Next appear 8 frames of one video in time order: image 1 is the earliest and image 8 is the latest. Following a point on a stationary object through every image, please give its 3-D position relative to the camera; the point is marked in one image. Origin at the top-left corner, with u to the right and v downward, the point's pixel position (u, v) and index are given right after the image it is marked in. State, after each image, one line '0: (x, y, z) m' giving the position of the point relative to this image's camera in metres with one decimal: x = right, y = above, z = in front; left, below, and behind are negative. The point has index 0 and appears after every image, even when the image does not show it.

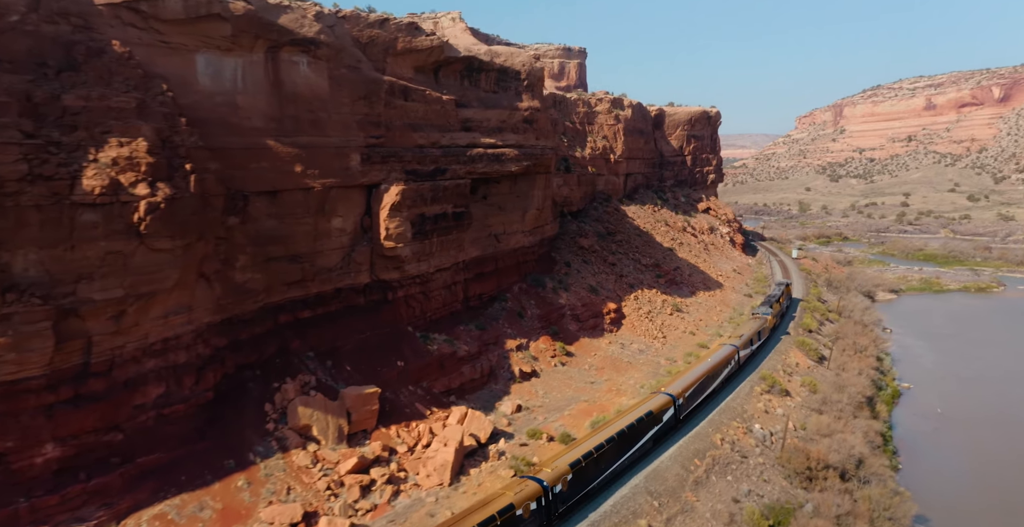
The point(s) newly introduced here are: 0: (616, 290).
0: (+3.3, -0.8, +19.3) m
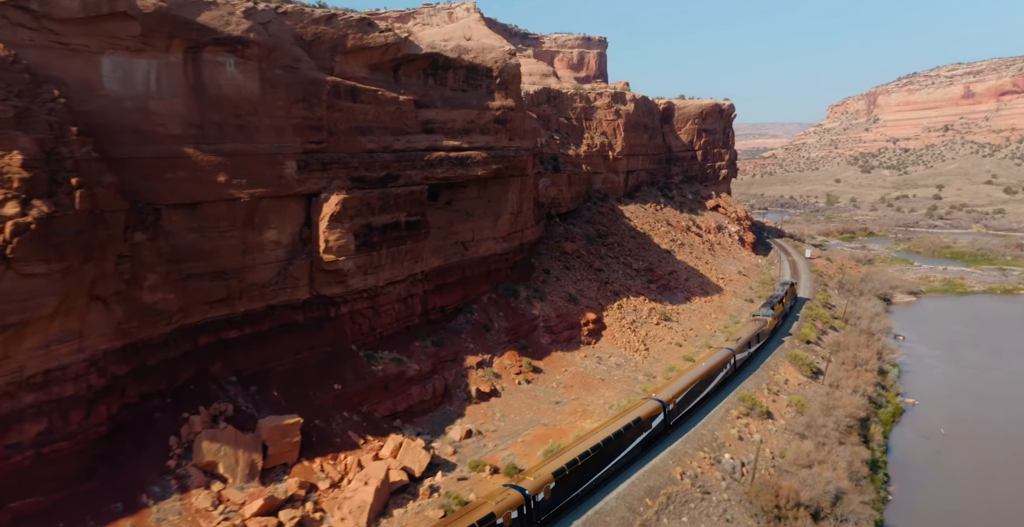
0: (+2.6, -1.0, +18.4) m
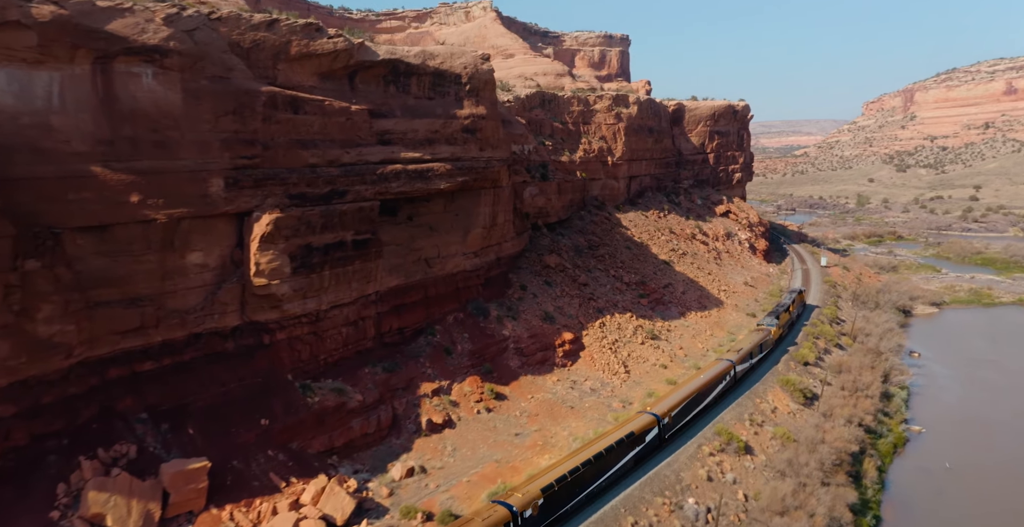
0: (+1.9, -1.5, +17.4) m
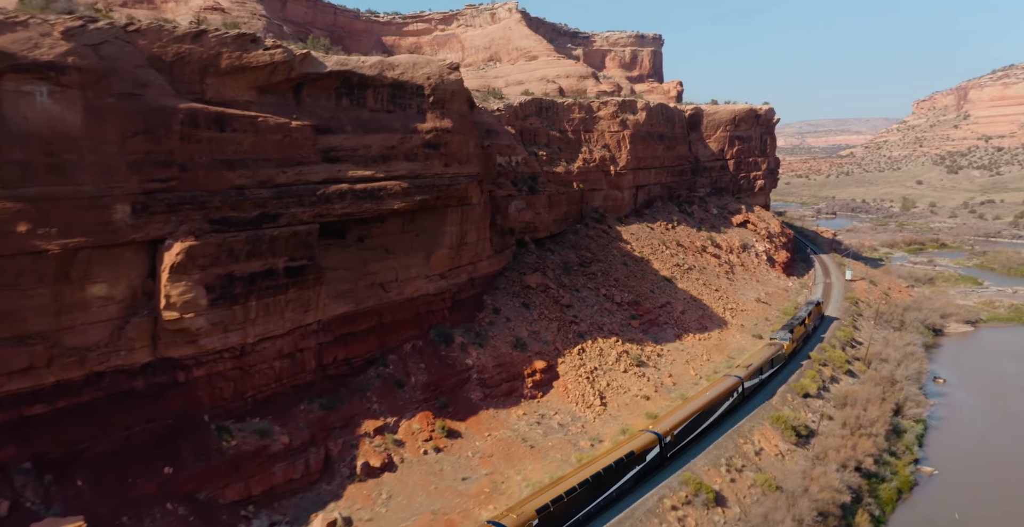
0: (+1.2, -2.1, +16.2) m
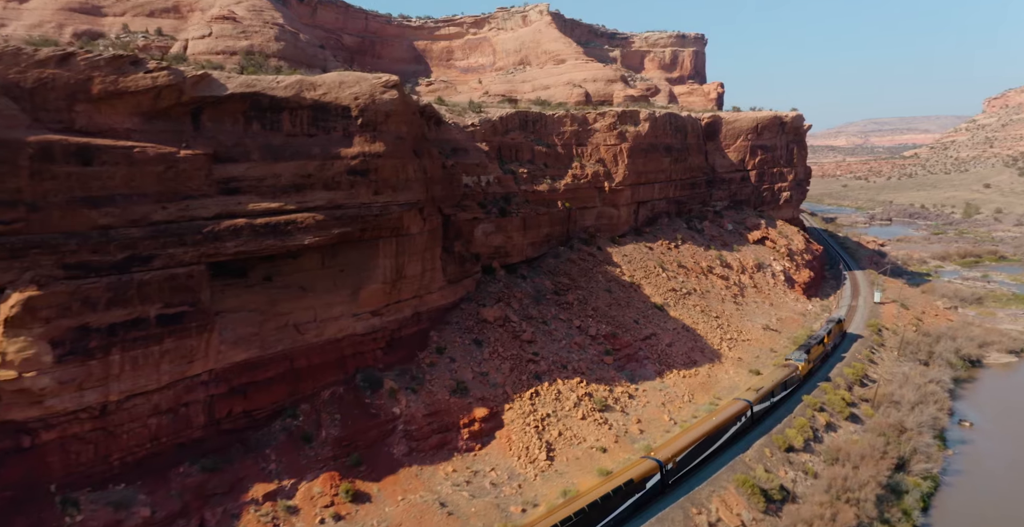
0: (-0.2, -3.0, +14.7) m
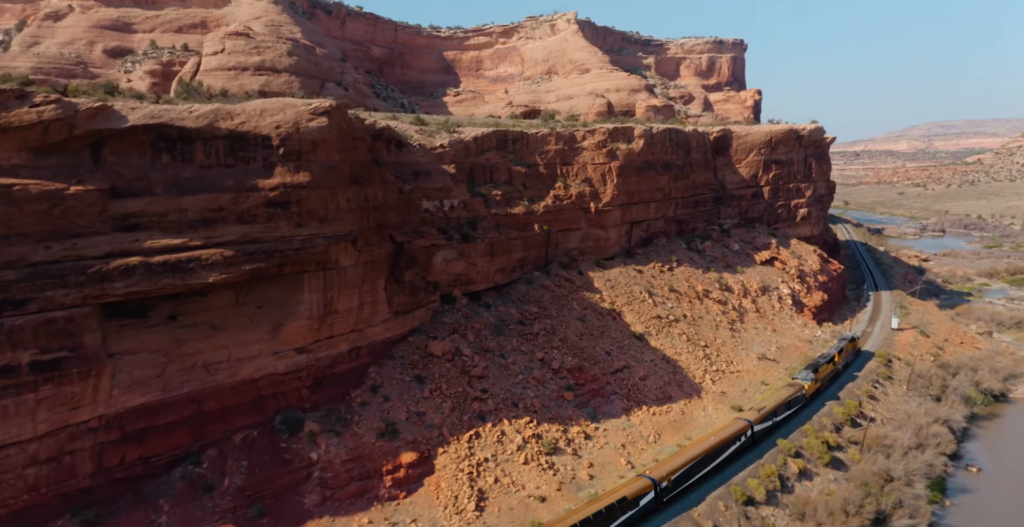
0: (-1.6, -3.8, +13.9) m
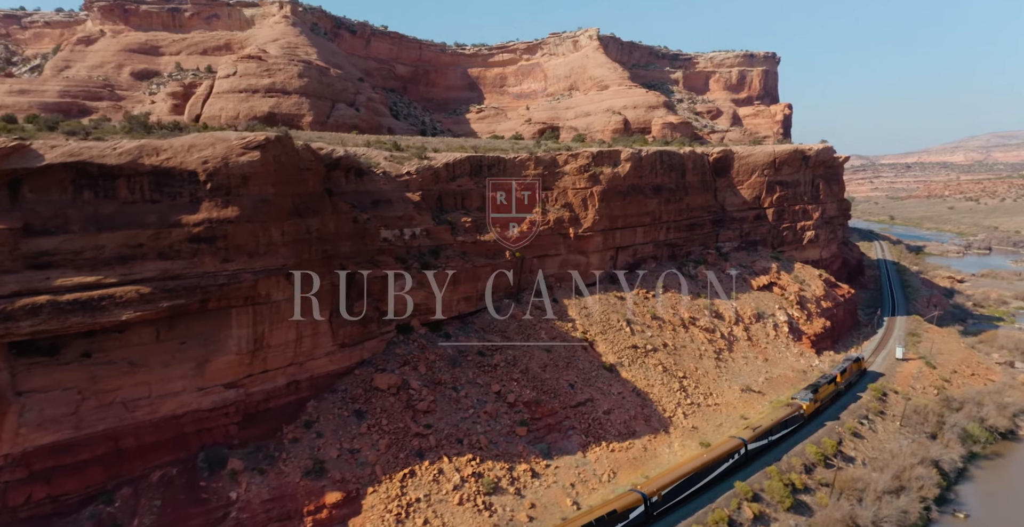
0: (-3.1, -4.6, +13.6) m
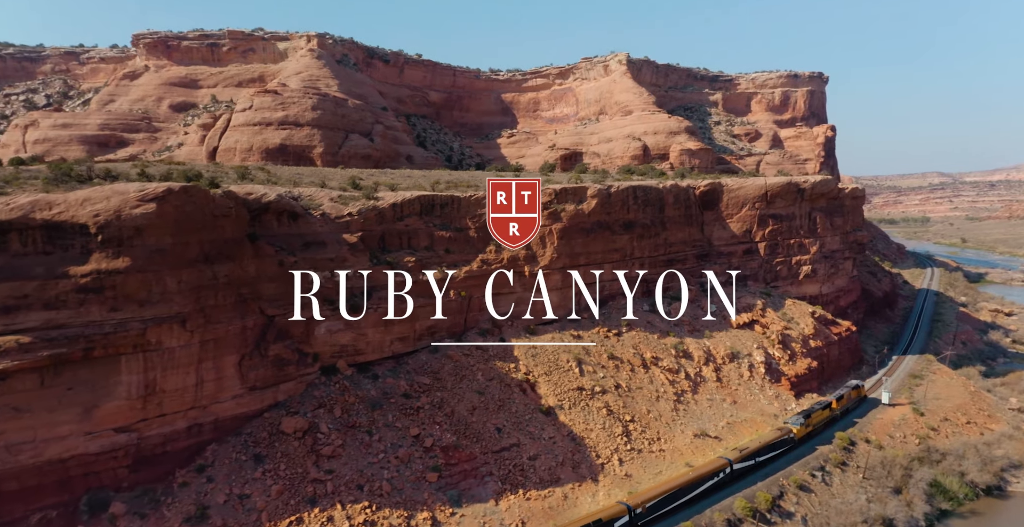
0: (-5.7, -5.7, +13.8) m
